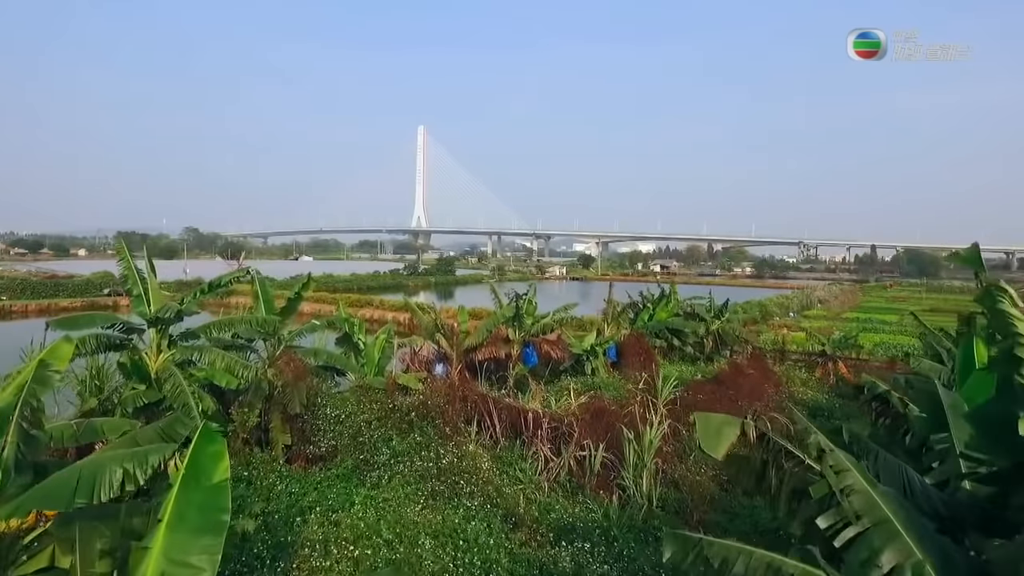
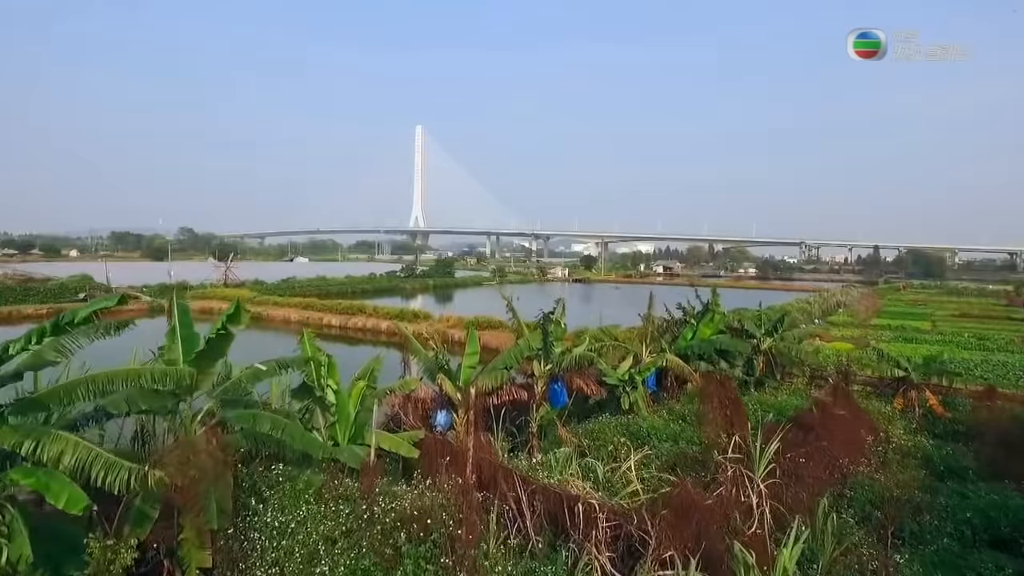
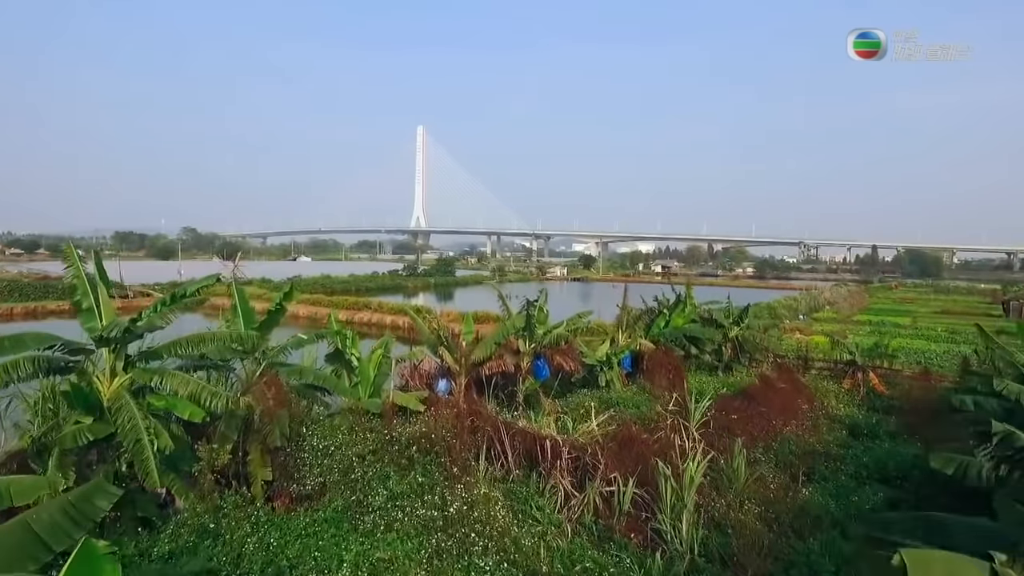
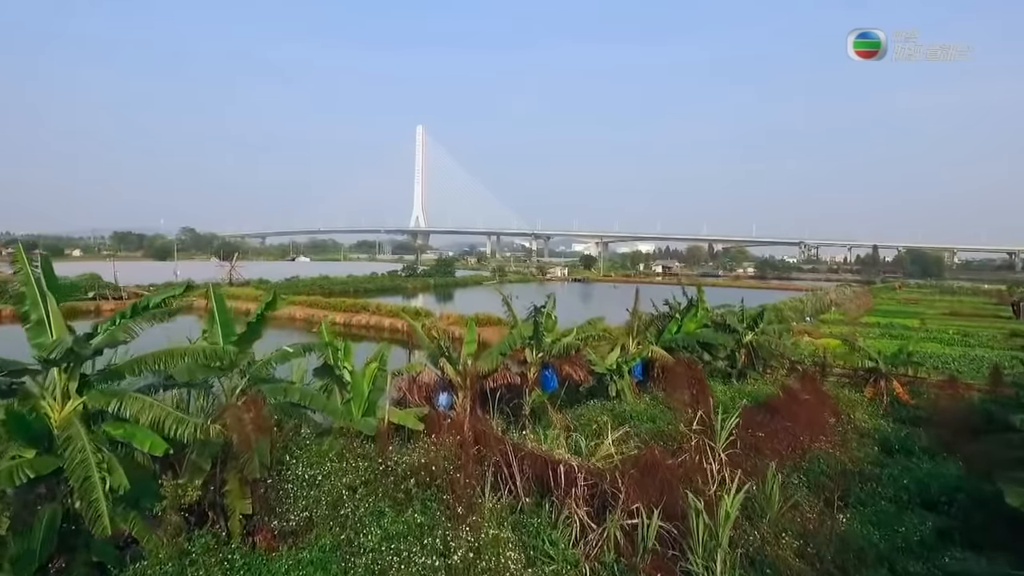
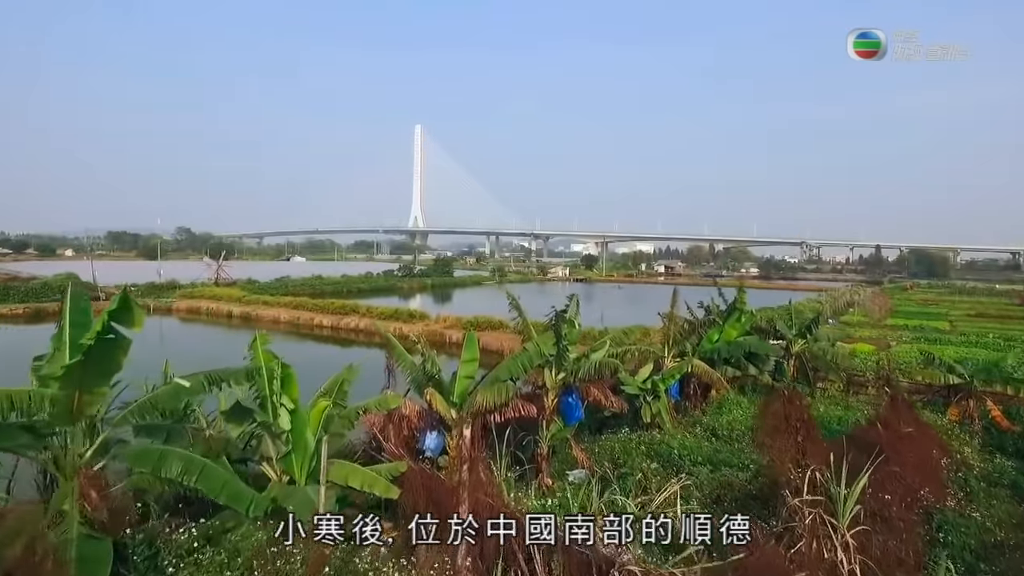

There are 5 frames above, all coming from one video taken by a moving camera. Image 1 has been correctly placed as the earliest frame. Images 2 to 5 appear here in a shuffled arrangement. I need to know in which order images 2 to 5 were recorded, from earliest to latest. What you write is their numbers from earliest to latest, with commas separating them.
3, 4, 2, 5
